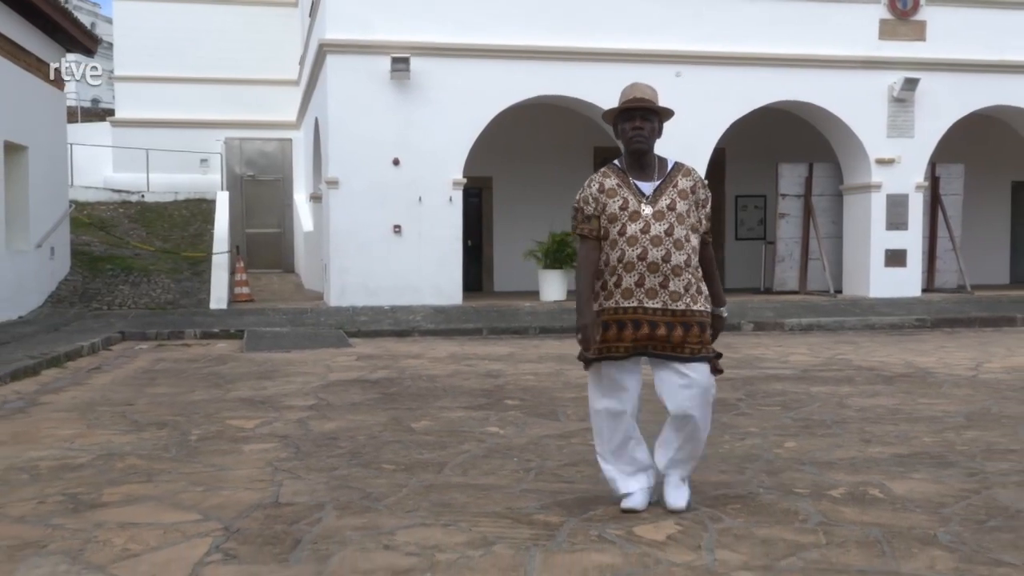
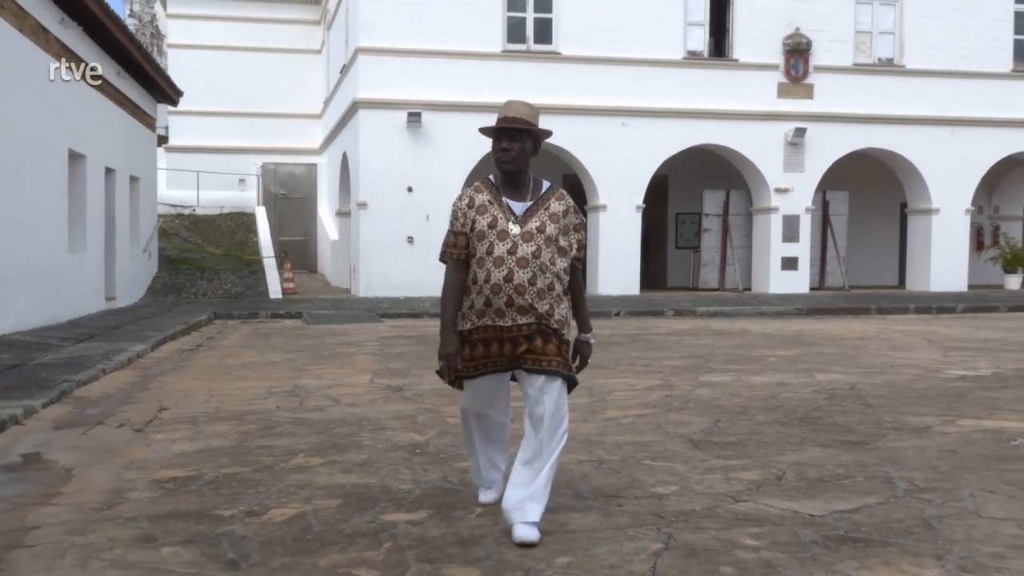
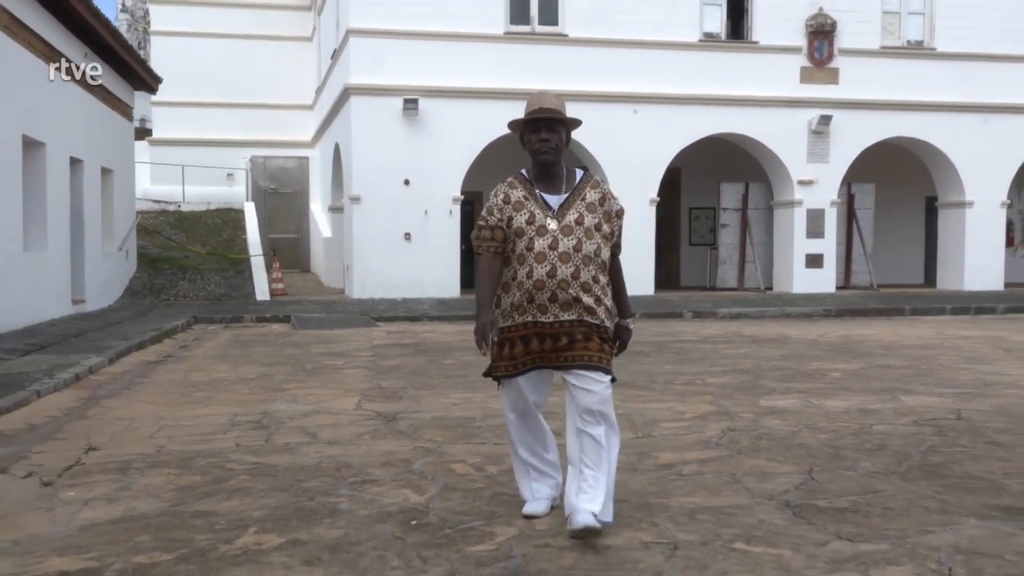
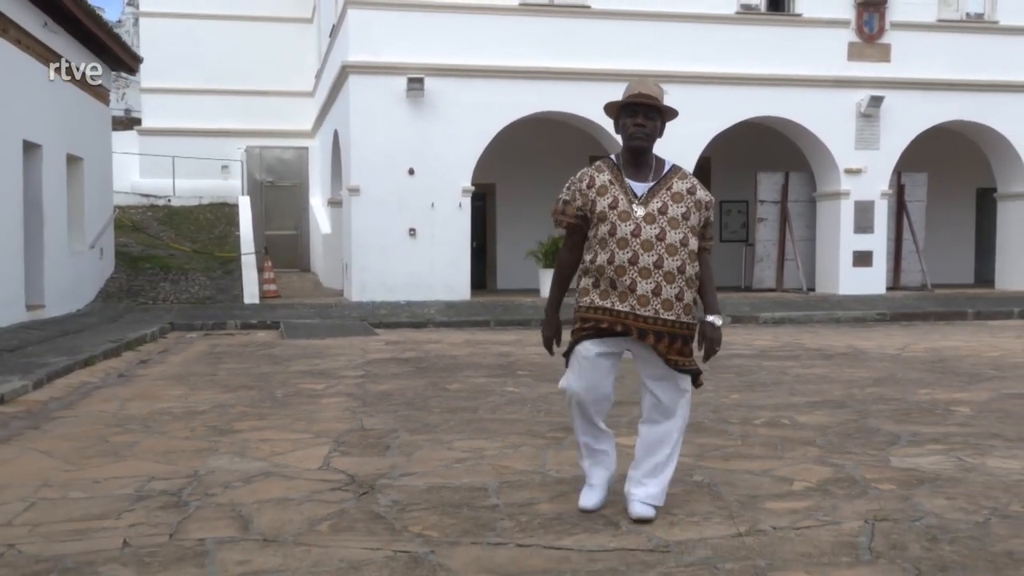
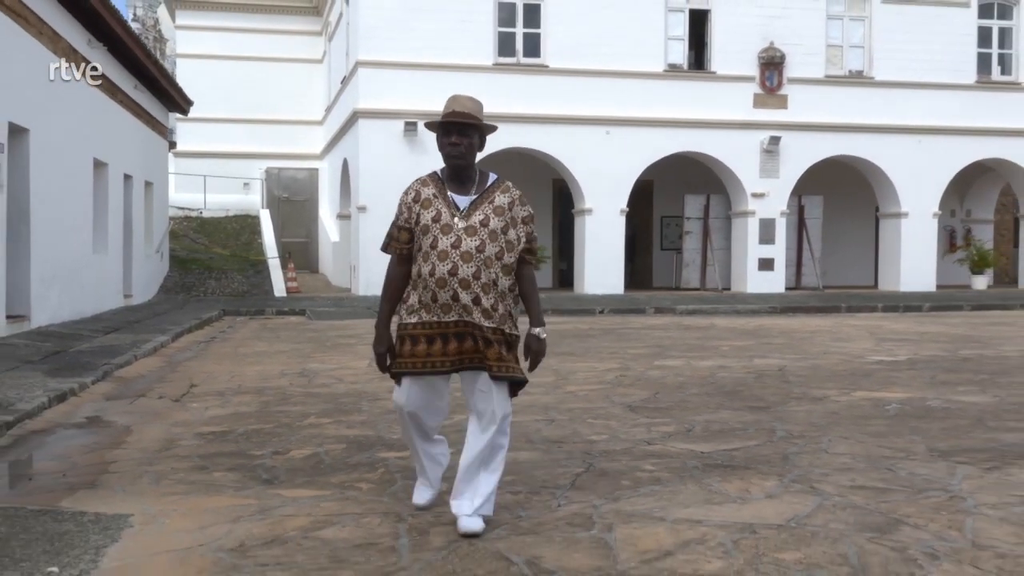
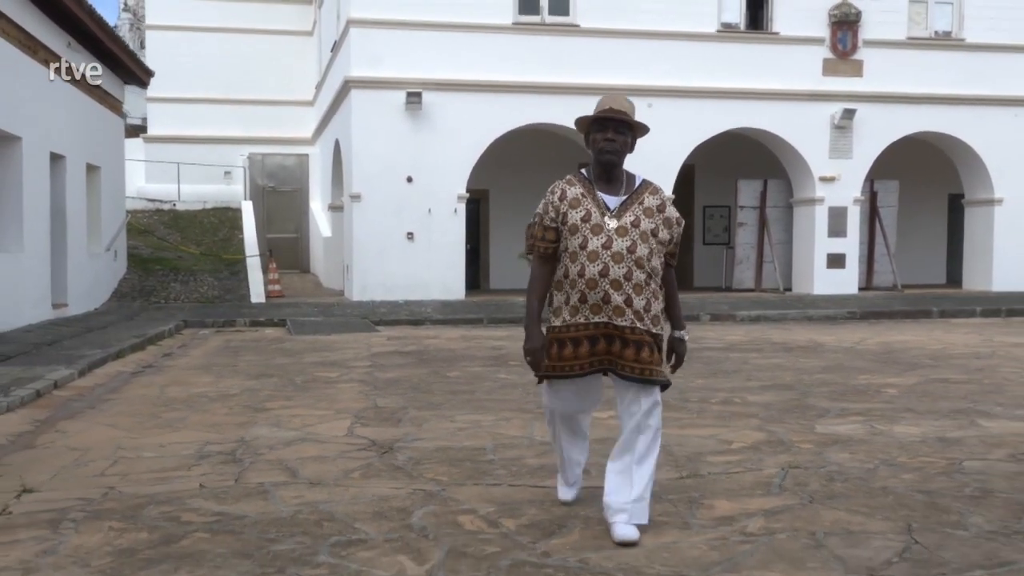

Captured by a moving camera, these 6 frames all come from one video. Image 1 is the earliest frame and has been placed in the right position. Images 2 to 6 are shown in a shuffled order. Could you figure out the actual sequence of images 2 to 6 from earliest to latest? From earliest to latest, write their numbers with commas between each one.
4, 6, 3, 2, 5
